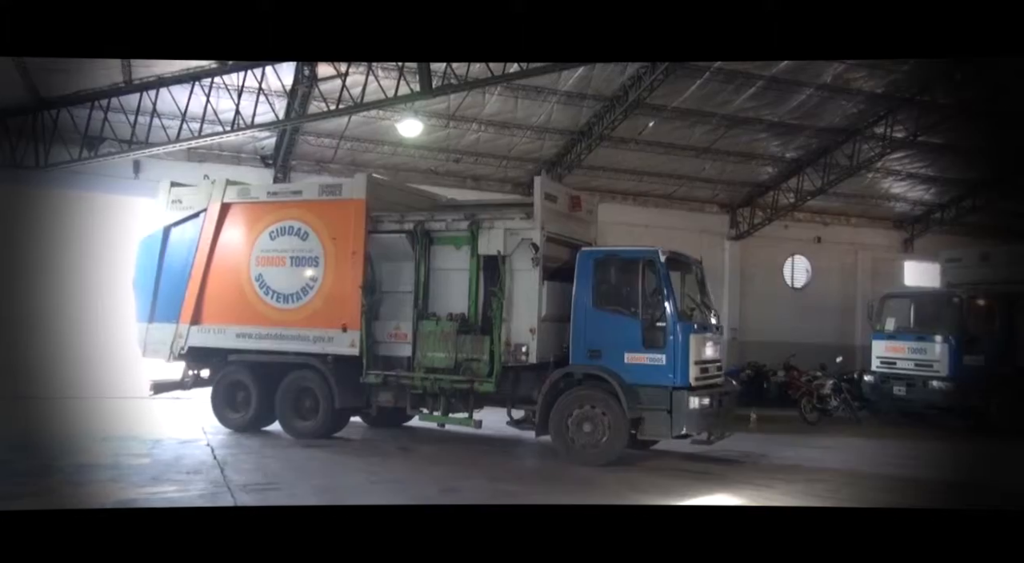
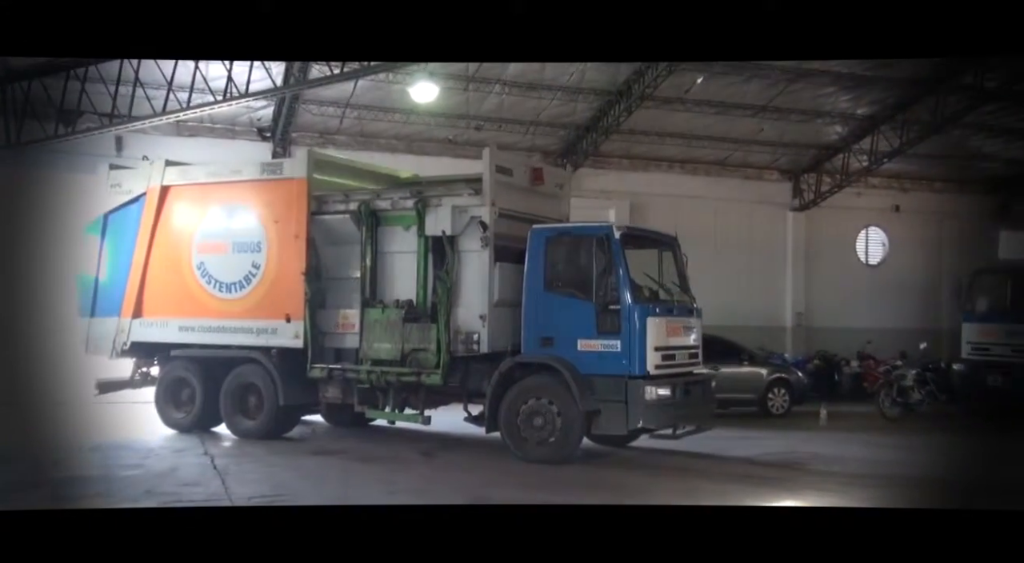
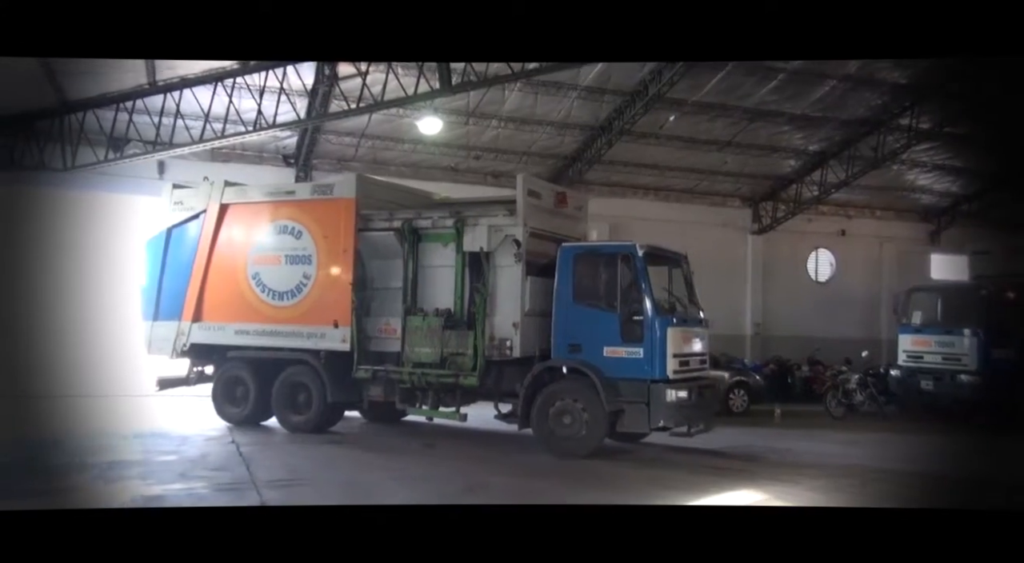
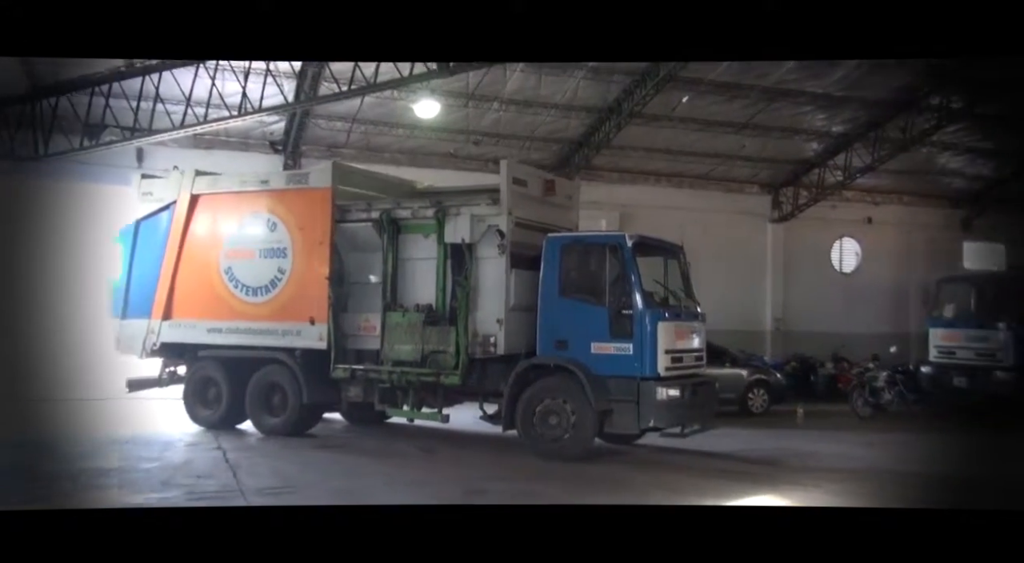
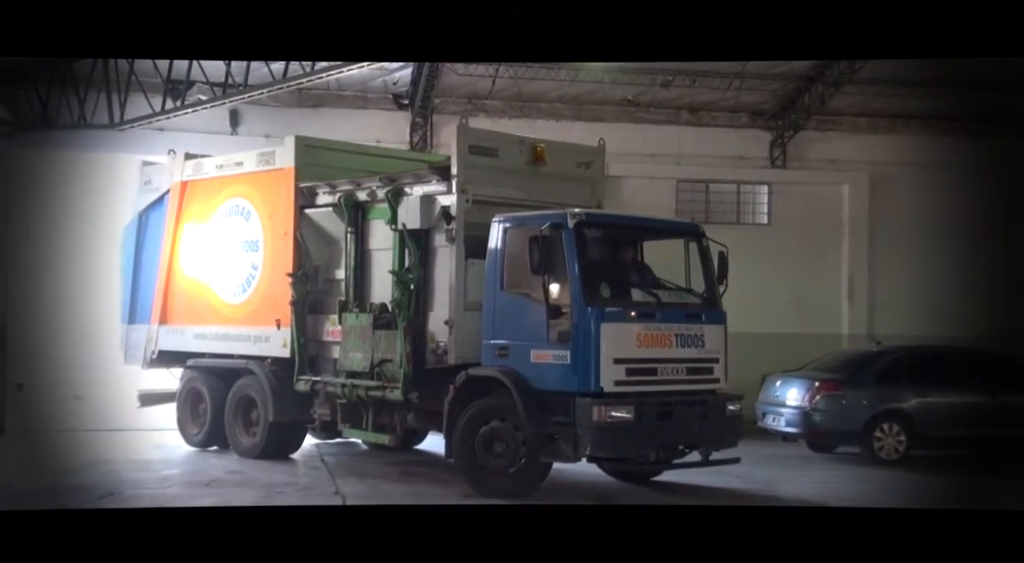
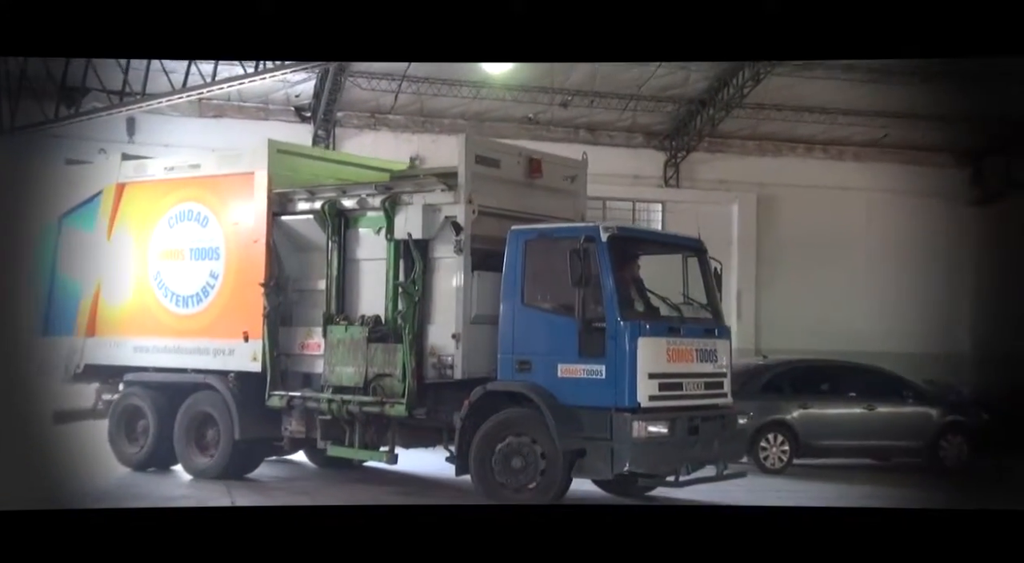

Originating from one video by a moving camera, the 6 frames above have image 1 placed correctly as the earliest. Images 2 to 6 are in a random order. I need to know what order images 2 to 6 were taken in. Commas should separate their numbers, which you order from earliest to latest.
3, 4, 2, 6, 5
